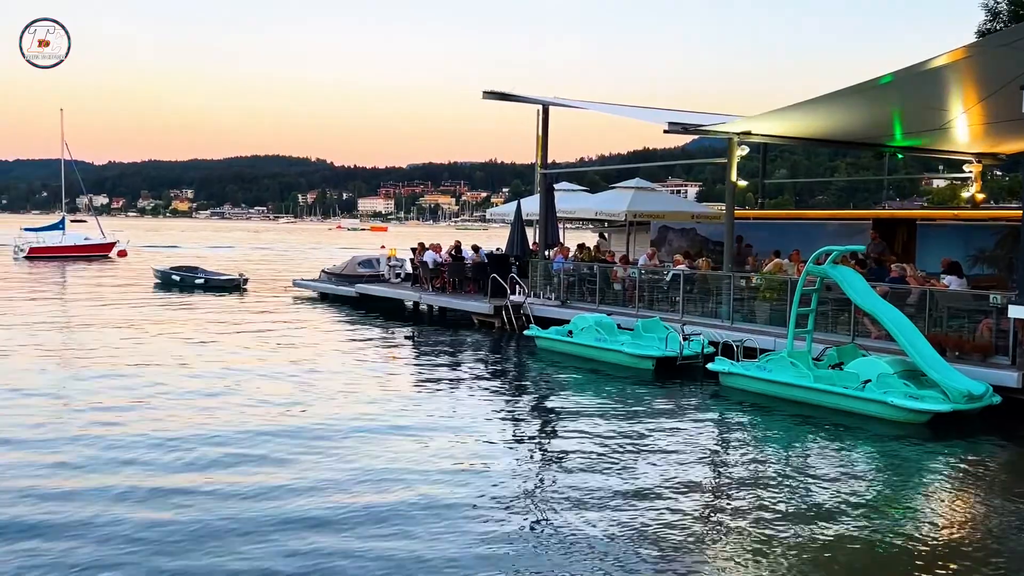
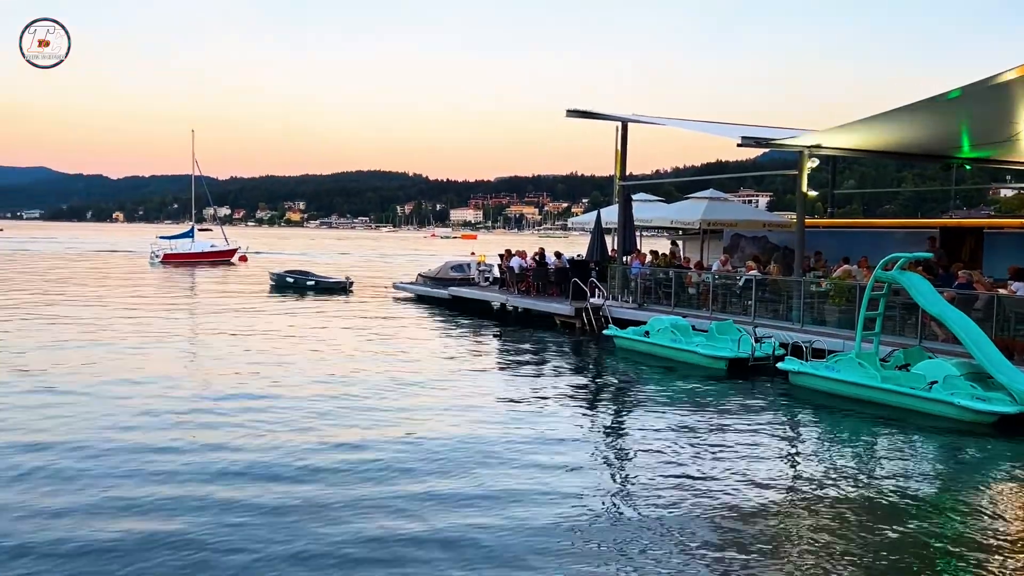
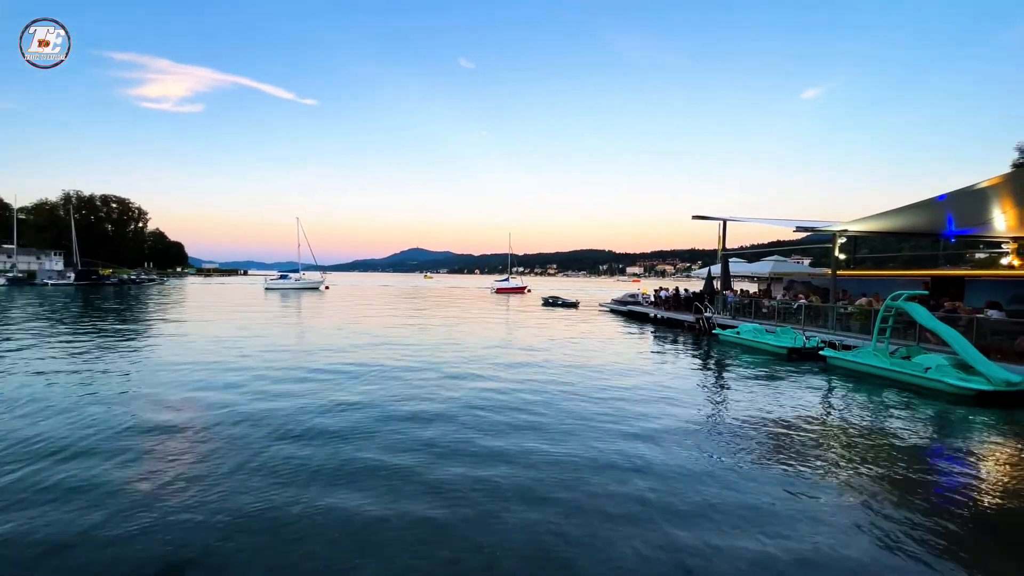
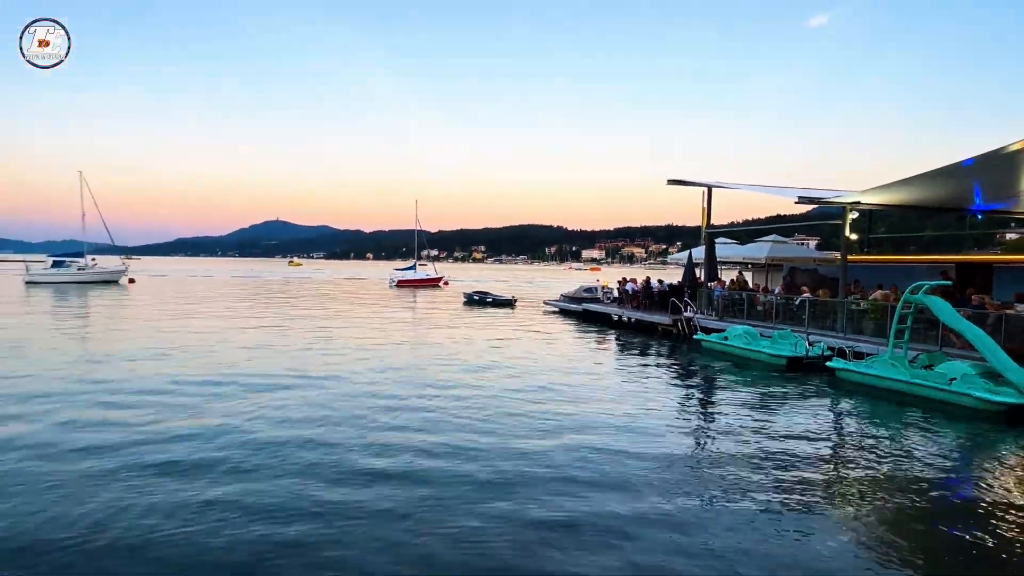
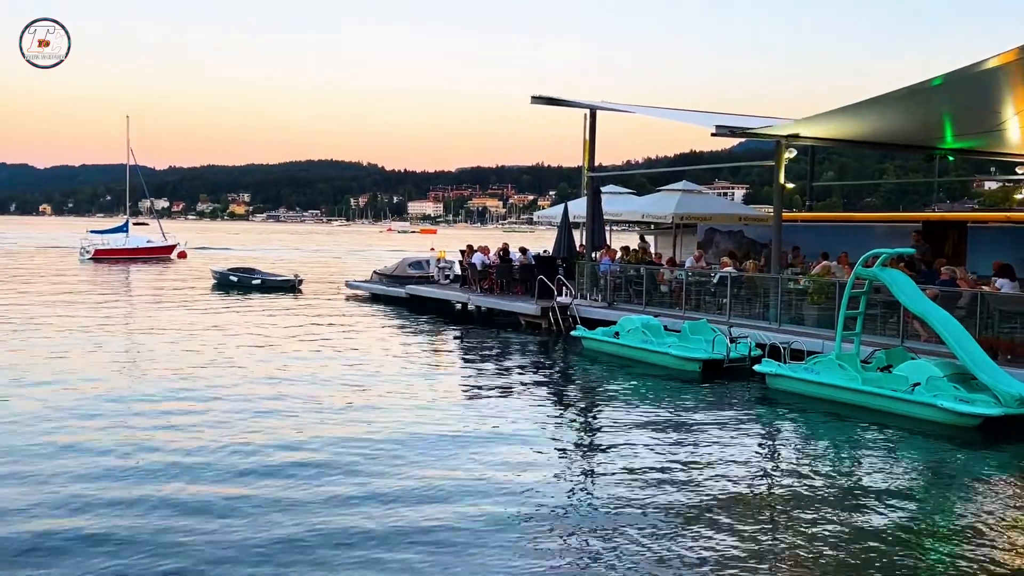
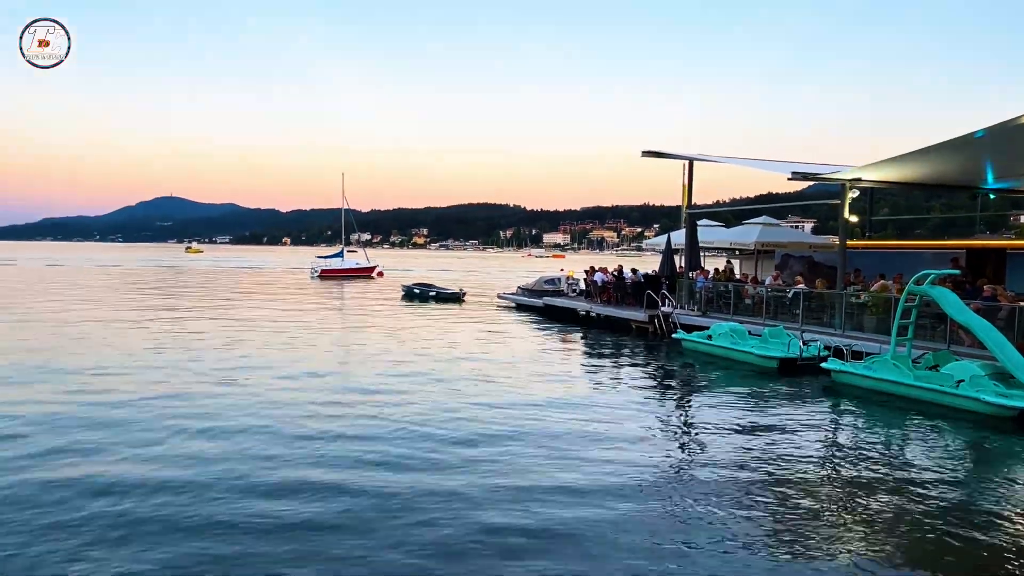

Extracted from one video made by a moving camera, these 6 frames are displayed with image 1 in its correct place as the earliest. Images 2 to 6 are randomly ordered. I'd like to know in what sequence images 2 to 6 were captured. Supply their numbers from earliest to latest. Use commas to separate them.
5, 2, 6, 4, 3
